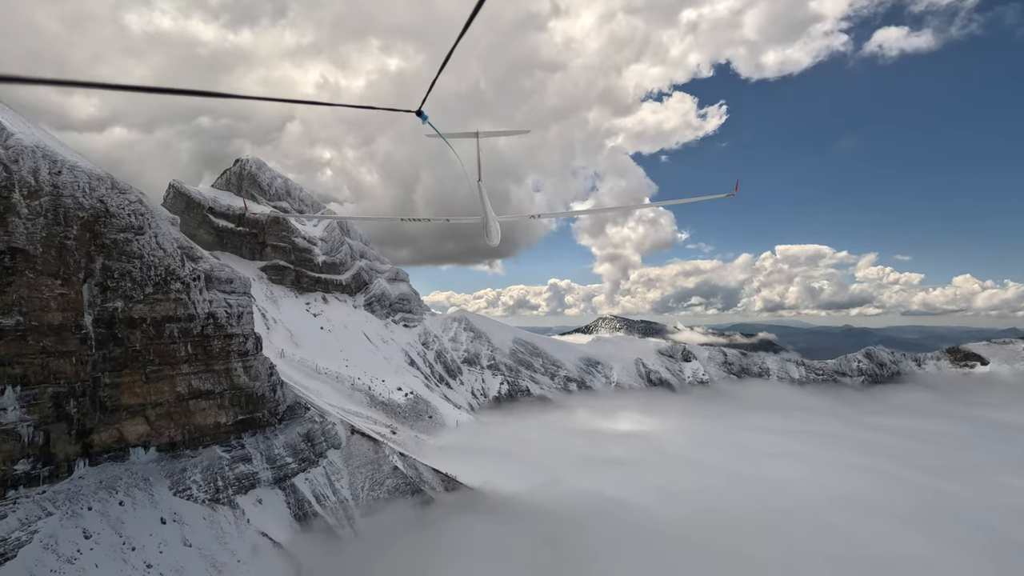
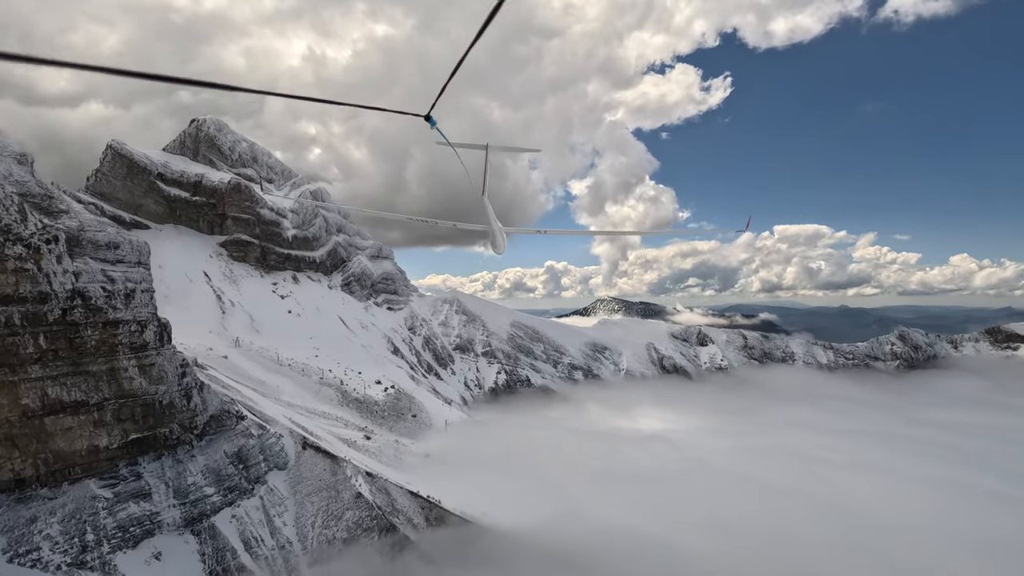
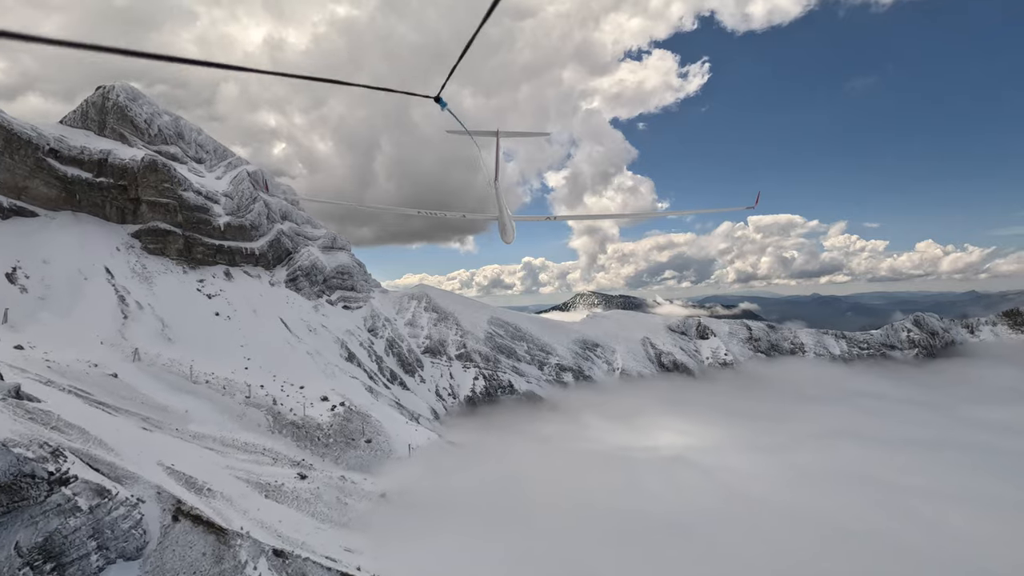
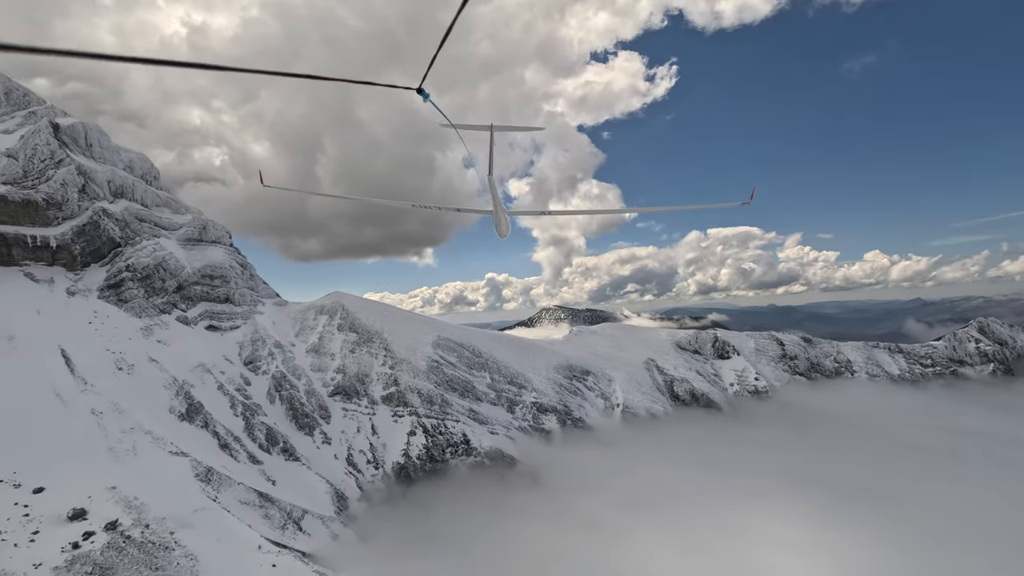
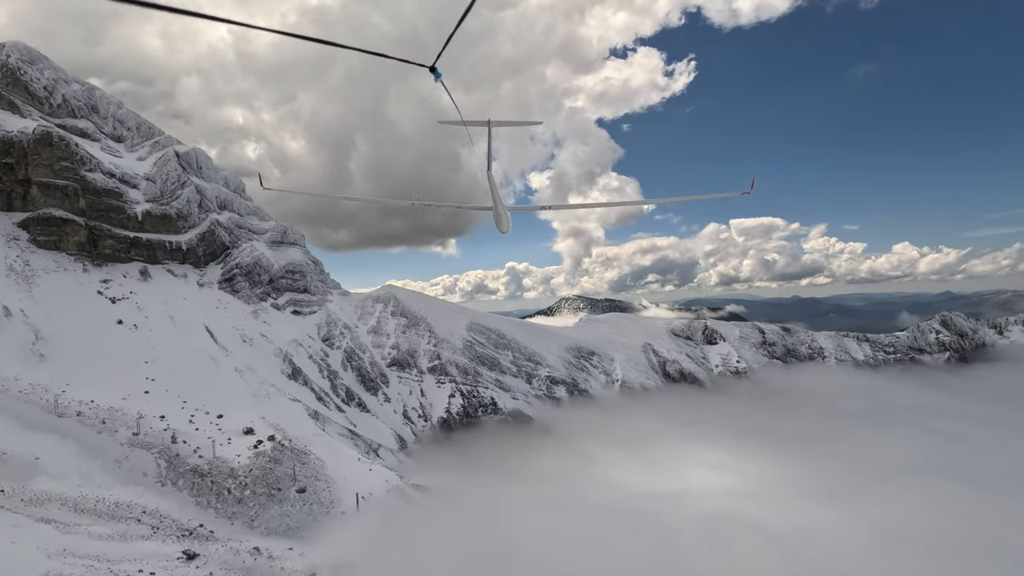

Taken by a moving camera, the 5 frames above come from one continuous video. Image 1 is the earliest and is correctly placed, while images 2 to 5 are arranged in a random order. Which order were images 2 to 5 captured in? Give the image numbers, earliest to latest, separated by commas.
2, 3, 5, 4
